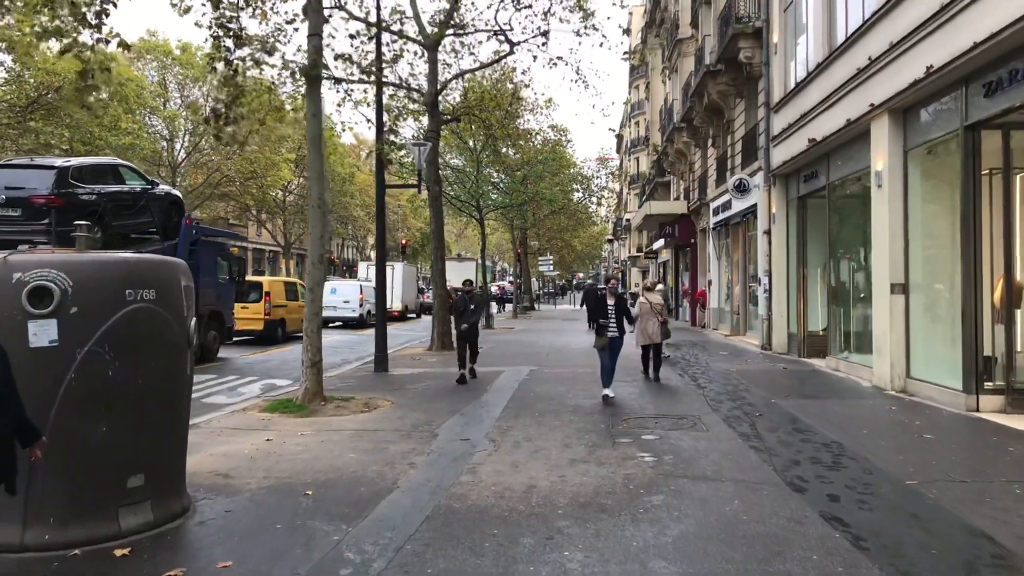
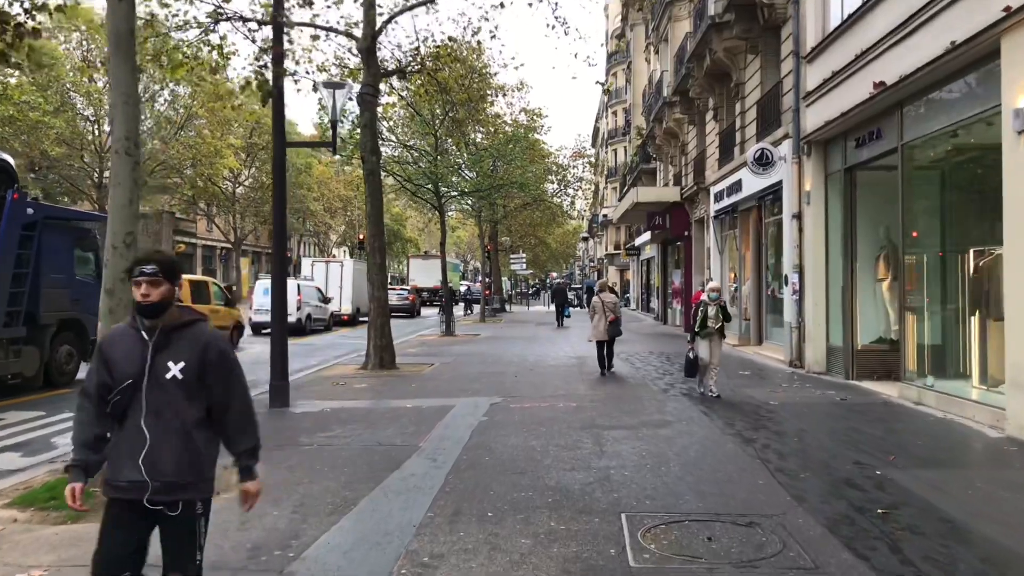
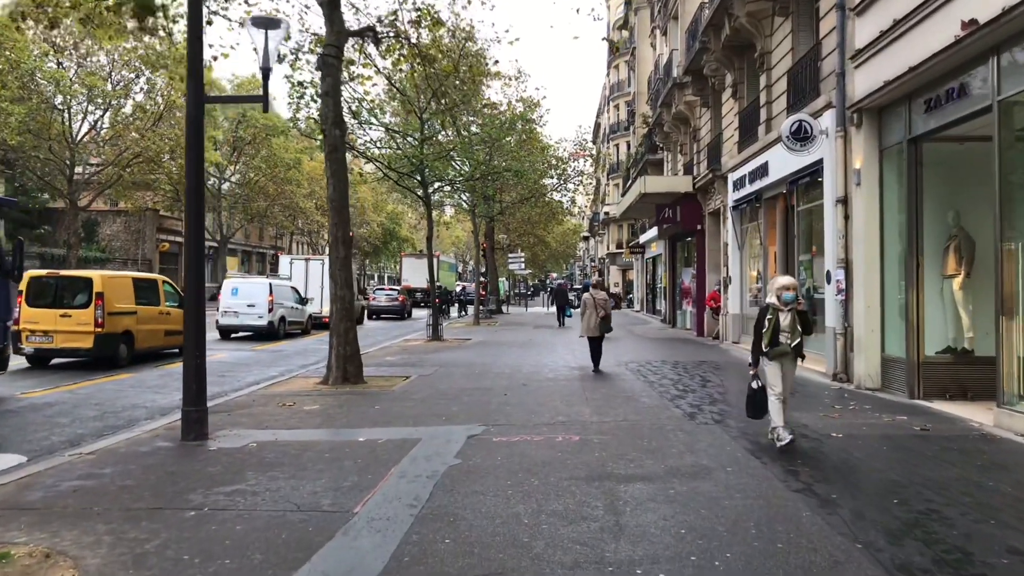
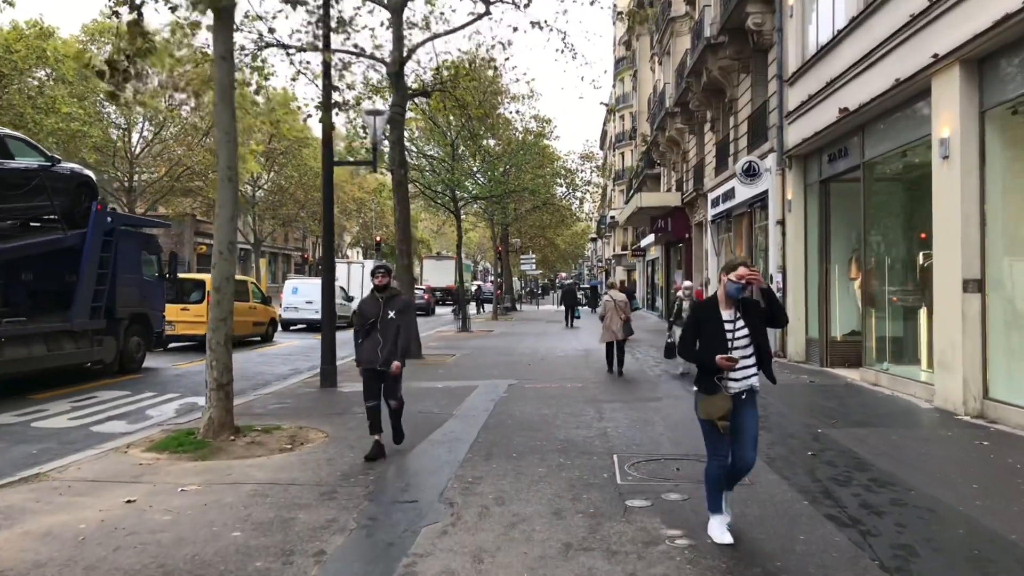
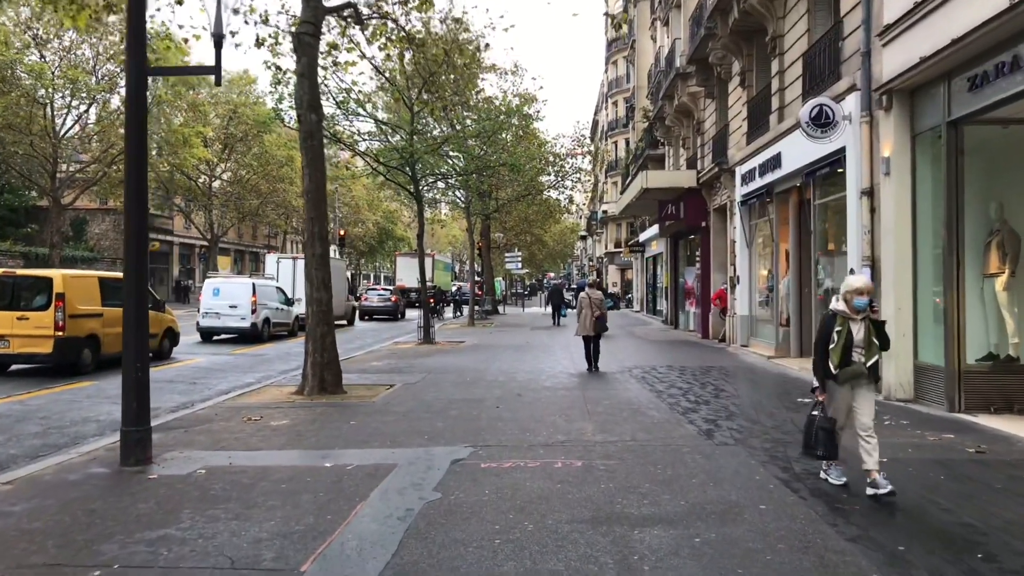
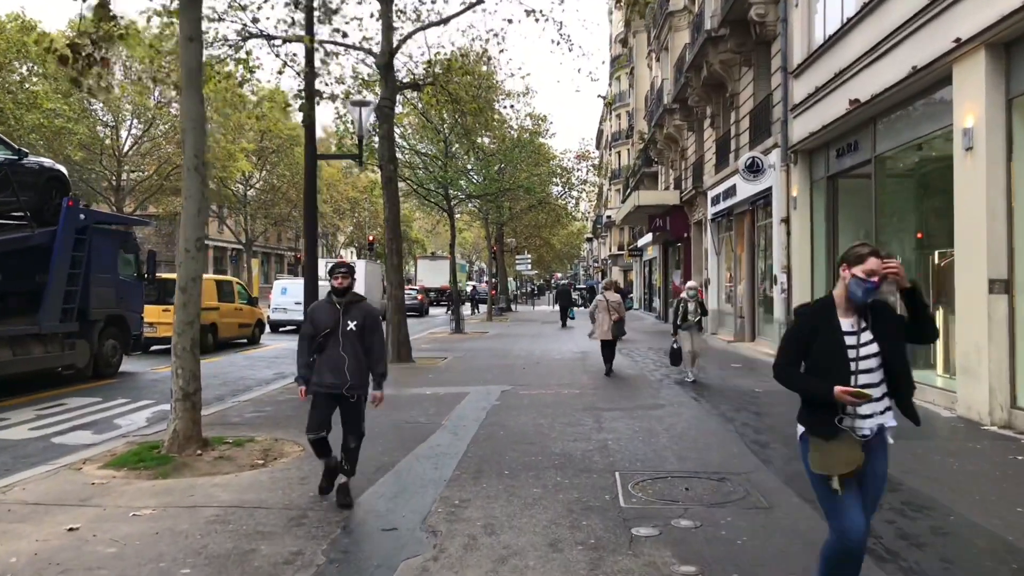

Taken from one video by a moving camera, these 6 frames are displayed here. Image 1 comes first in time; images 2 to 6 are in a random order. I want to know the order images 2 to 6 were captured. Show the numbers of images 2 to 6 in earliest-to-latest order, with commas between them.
4, 6, 2, 3, 5
